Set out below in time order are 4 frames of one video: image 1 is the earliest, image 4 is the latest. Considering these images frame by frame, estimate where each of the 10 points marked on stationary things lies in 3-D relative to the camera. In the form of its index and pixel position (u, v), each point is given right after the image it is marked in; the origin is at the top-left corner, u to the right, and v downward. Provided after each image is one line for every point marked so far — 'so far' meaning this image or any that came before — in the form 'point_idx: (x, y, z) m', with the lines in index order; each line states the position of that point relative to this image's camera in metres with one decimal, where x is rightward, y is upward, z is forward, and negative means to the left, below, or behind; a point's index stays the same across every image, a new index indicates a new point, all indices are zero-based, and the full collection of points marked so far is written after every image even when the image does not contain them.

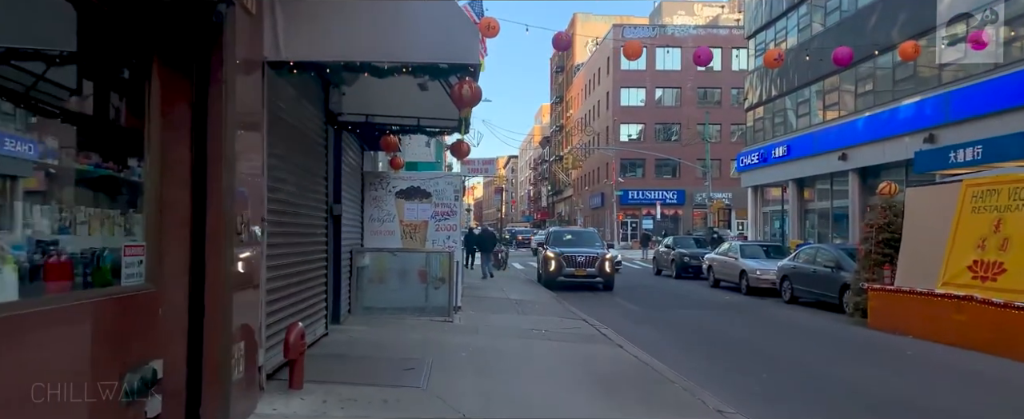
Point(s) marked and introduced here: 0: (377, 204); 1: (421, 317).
0: (-2.6, +0.1, +12.2) m
1: (-1.6, -1.8, +11.2) m
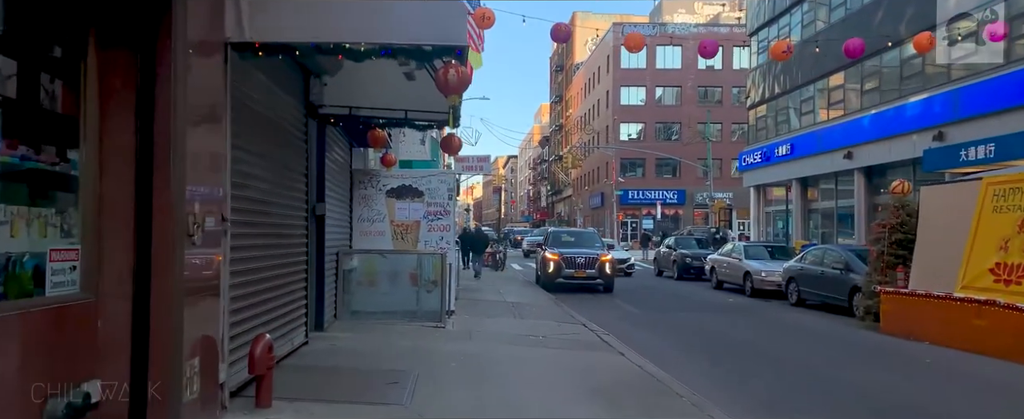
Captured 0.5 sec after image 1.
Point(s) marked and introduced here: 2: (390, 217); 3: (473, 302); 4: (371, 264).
0: (-2.6, +0.1, +11.7) m
1: (-1.6, -1.8, +10.6) m
2: (-2.2, -0.1, +11.7) m
3: (-0.9, -2.0, +14.1) m
4: (-2.3, -0.9, +10.6) m
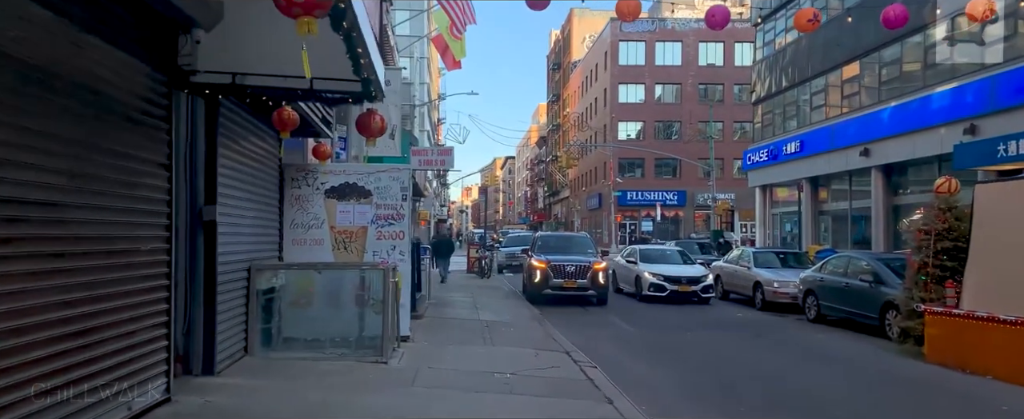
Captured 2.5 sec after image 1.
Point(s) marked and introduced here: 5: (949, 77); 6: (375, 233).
0: (-3.1, +0.1, +9.6) m
1: (-2.1, -1.9, +8.5) m
2: (-2.7, -0.2, +9.6) m
3: (-1.3, -2.1, +12.0) m
4: (-2.8, -0.9, +8.5) m
5: (+12.9, +3.9, +19.1) m
6: (-2.1, -0.3, +9.7) m
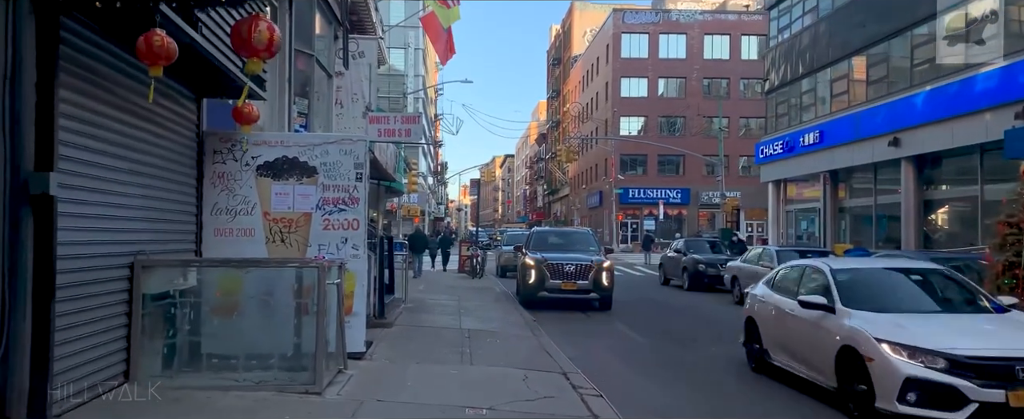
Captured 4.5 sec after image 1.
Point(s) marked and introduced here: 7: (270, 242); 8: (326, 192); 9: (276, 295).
0: (-3.3, +0.3, +7.5) m
1: (-2.3, -1.7, +6.5) m
2: (-2.9, 0.0, +7.5) m
3: (-1.6, -1.9, +9.9) m
4: (-3.0, -0.7, +6.5) m
5: (+12.8, +4.1, +17.1) m
6: (-2.3, -0.1, +7.7) m
7: (-2.8, -0.4, +7.6) m
8: (-2.2, +0.2, +7.7) m
9: (-2.4, -0.9, +6.6) m
